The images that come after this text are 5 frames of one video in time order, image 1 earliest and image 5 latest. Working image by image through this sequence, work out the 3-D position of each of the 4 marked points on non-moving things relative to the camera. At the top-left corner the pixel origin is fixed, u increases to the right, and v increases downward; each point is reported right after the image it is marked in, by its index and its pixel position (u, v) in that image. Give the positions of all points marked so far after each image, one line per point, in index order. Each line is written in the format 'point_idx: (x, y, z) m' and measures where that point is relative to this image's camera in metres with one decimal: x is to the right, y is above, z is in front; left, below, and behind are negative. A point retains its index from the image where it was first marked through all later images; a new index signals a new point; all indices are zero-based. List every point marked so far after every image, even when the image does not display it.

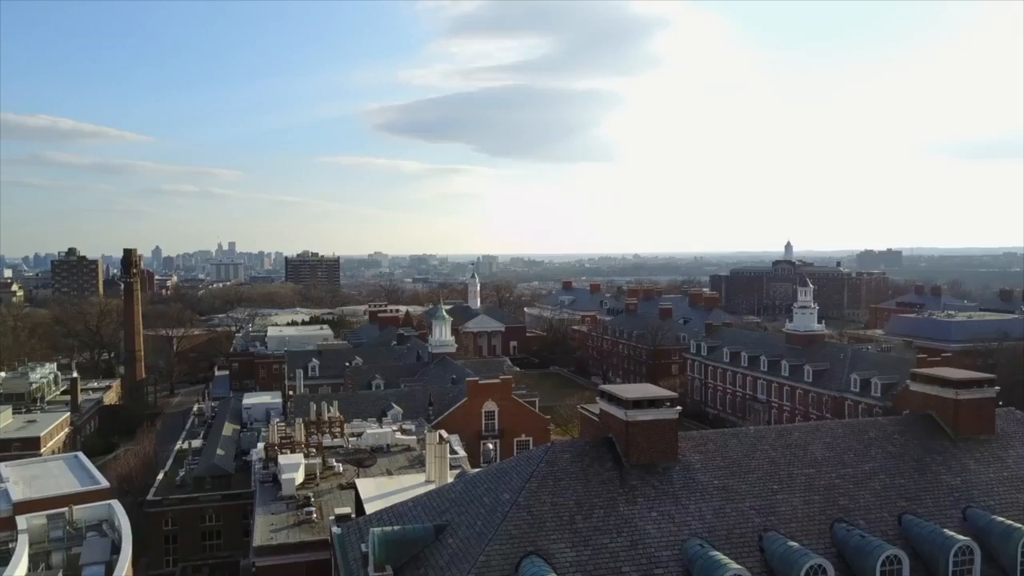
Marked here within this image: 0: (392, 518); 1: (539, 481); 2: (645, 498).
0: (-2.5, -4.6, +15.9) m
1: (+0.5, -3.4, +14.0) m
2: (+2.3, -3.7, +13.9) m
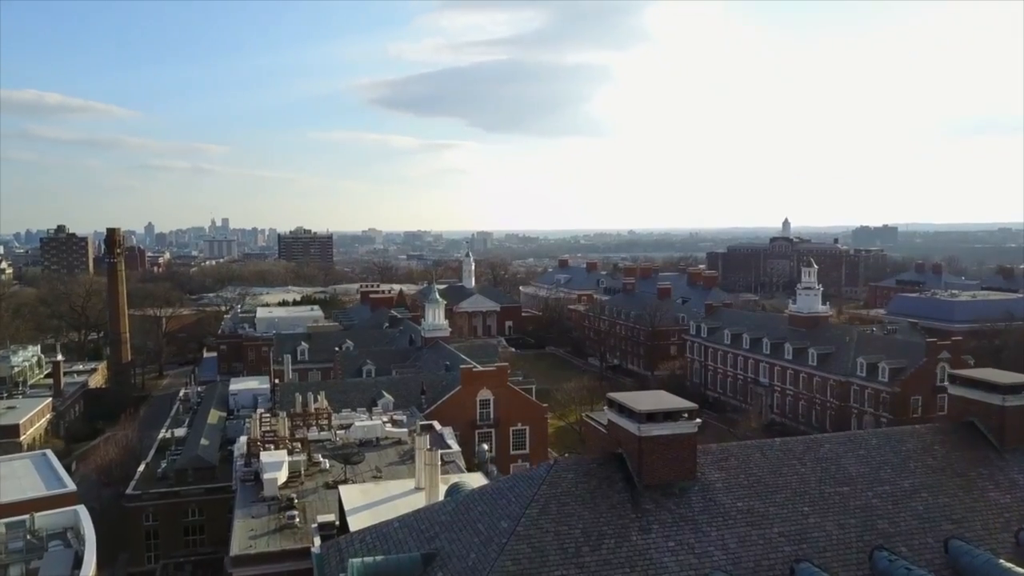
0: (-2.5, -4.6, +14.3) m
1: (+0.5, -3.4, +12.3) m
2: (+2.3, -3.7, +12.3) m
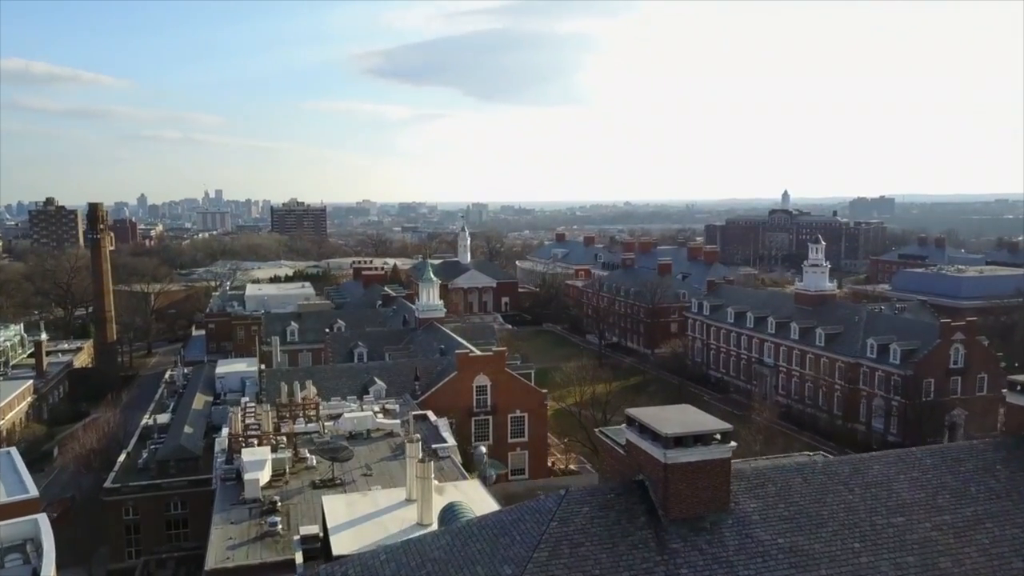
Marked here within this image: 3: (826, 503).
0: (-2.4, -4.5, +12.5) m
1: (+0.5, -3.4, +10.5) m
2: (+2.4, -3.7, +10.5) m
3: (+4.7, -3.2, +11.8) m
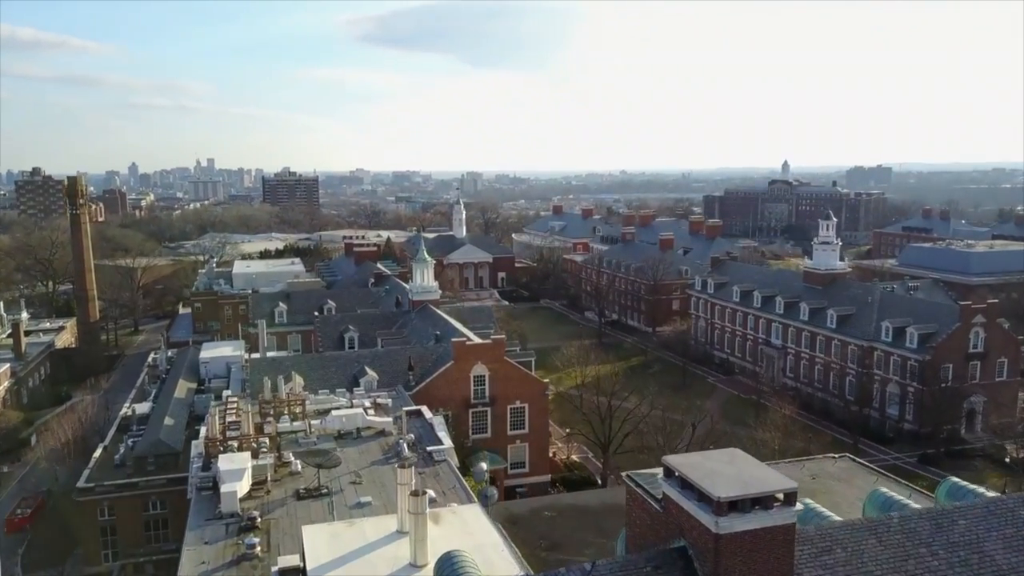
0: (-2.3, -4.8, +10.4) m
1: (+0.7, -3.8, +8.3) m
2: (+2.5, -4.0, +8.4) m
3: (+4.8, -3.5, +9.7) m
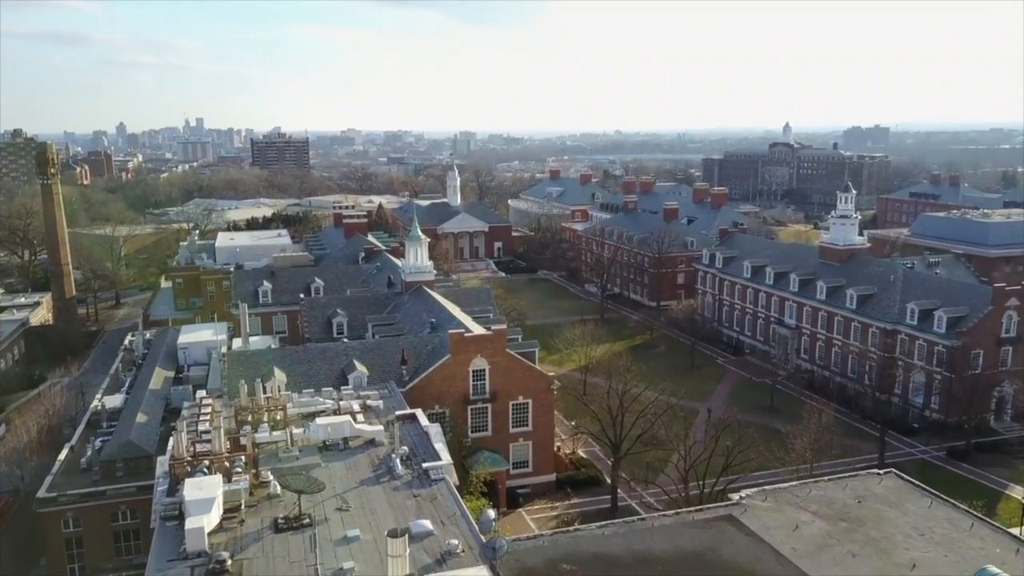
0: (-2.0, -5.4, +7.6) m
1: (+1.0, -4.5, +5.5) m
2: (+2.8, -4.8, +5.6) m
3: (+5.1, -4.1, +6.9) m
